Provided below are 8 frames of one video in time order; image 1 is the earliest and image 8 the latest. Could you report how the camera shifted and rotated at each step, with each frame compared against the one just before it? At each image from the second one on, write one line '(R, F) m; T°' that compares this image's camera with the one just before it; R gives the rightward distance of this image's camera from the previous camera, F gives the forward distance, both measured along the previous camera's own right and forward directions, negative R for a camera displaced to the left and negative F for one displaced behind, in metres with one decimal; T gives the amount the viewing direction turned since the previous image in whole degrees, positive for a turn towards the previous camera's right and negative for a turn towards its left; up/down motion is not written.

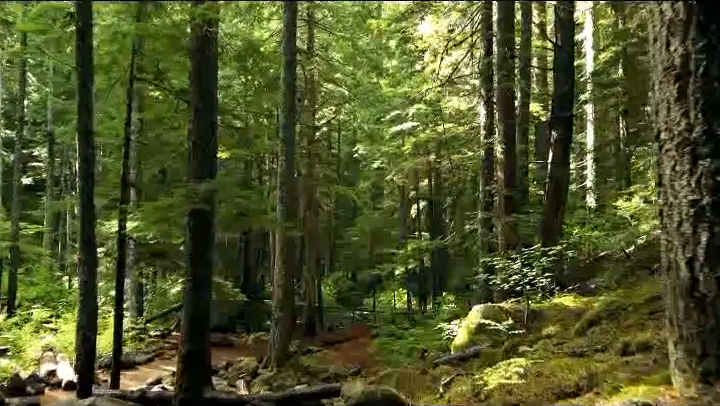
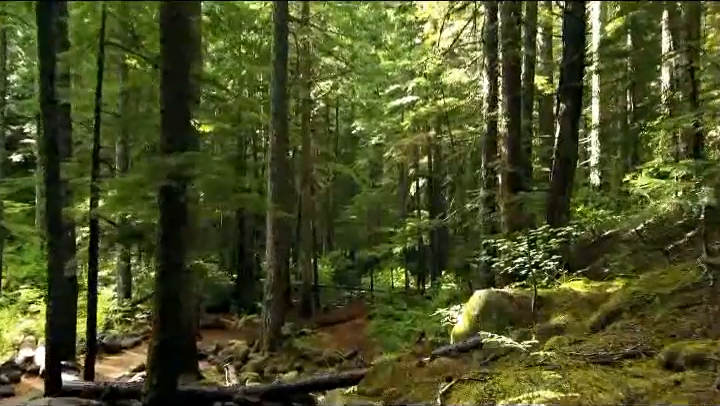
(+0.1, +0.8) m; 0°
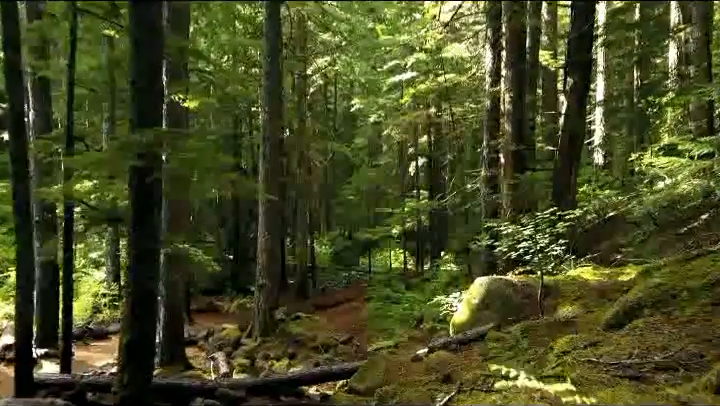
(+0.1, +0.6) m; 0°
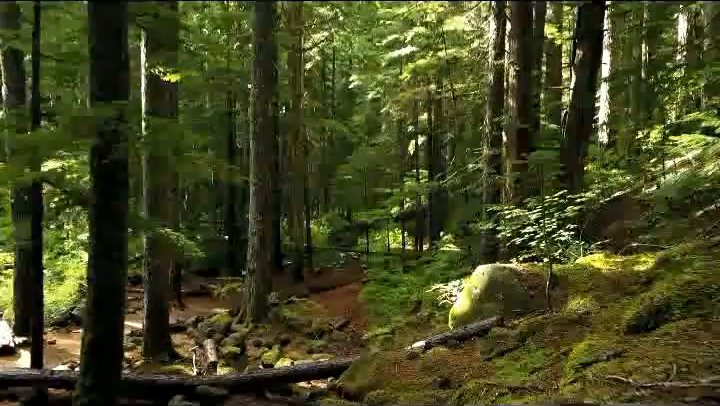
(+0.1, +0.7) m; 0°
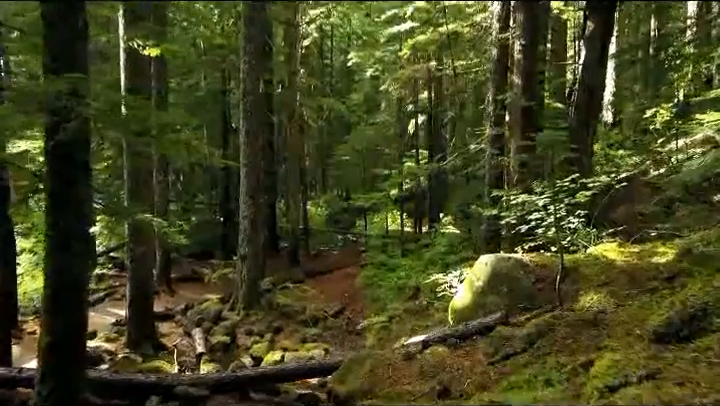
(+0.1, +0.6) m; 0°
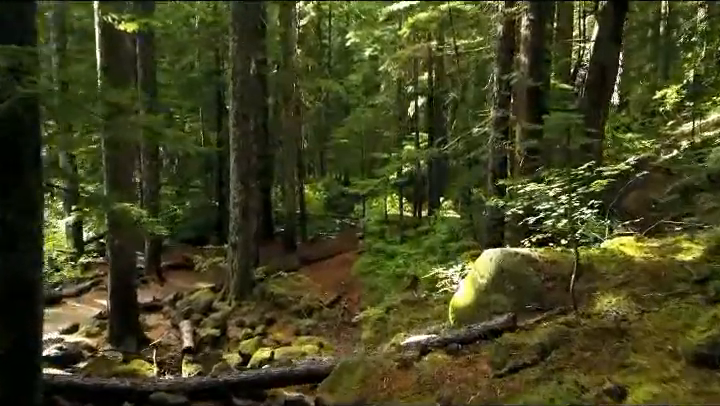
(+0.1, +0.6) m; 0°
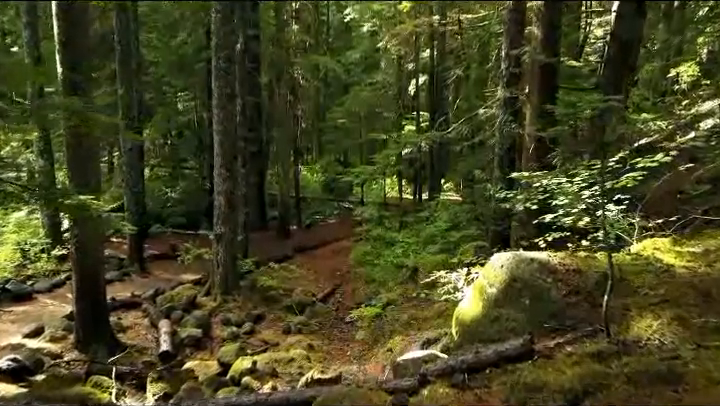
(+0.1, +1.0) m; 0°
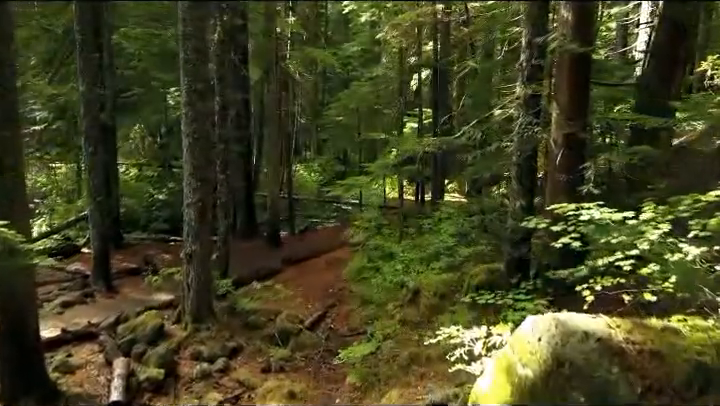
(+0.2, +1.6) m; 0°
